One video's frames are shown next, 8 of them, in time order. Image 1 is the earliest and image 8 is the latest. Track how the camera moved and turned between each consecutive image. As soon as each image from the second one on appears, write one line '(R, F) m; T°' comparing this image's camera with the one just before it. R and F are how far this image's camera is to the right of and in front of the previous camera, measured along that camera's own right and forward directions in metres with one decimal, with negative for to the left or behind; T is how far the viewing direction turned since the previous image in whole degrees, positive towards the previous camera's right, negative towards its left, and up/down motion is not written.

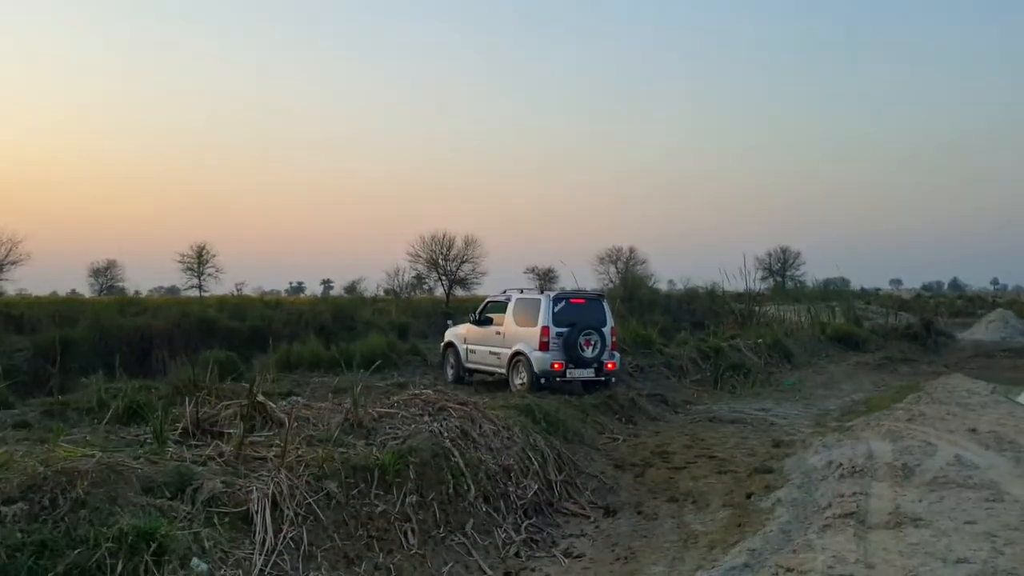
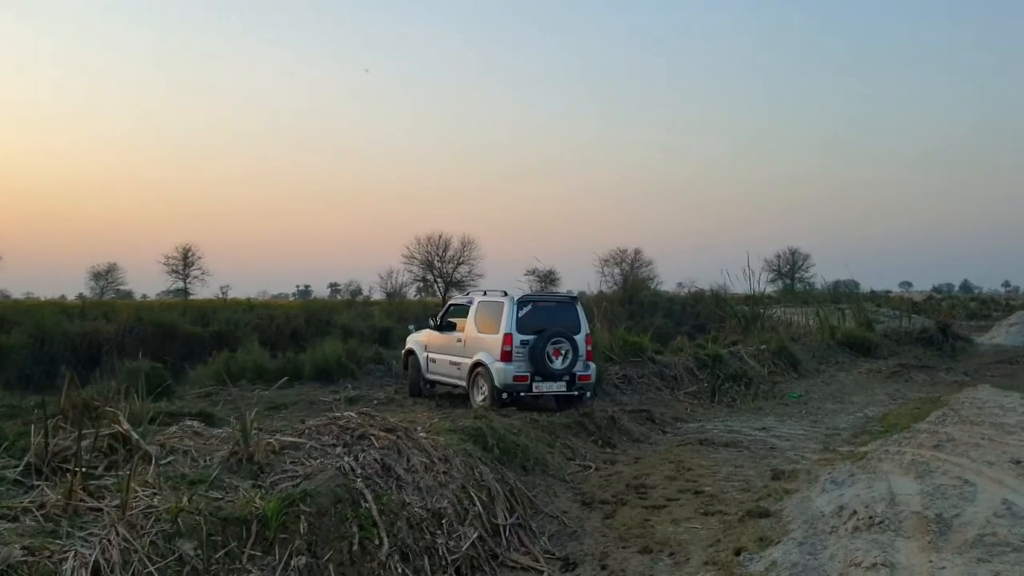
(+0.7, +1.8) m; -1°
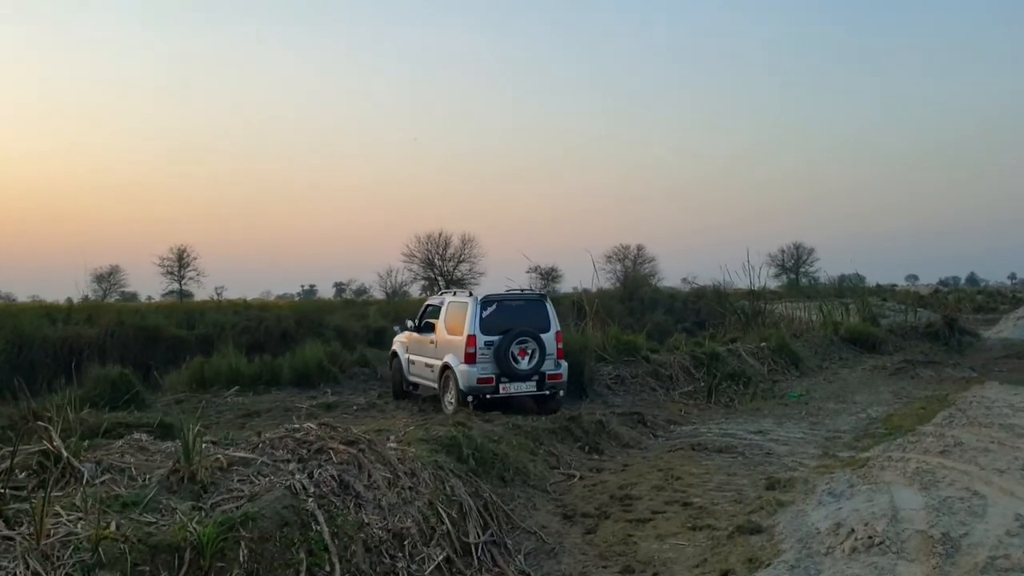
(+0.3, +0.6) m; 0°
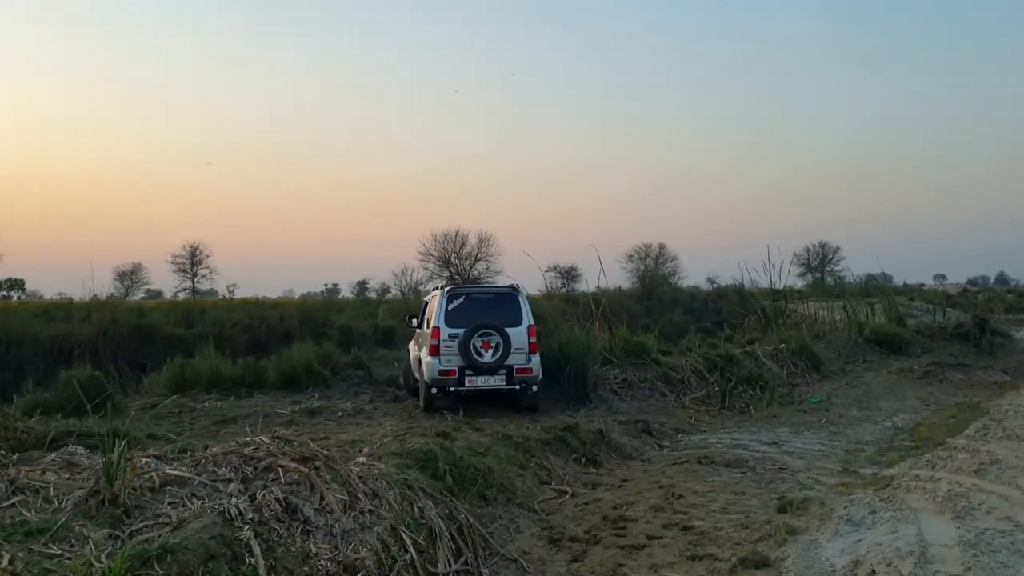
(+0.4, +0.9) m; -2°
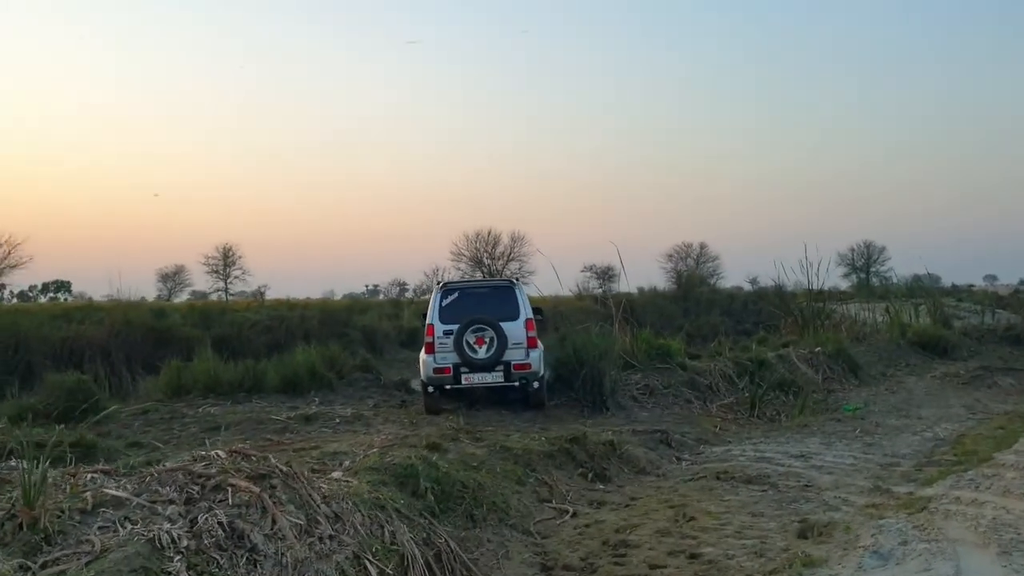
(+0.4, +0.8) m; -3°
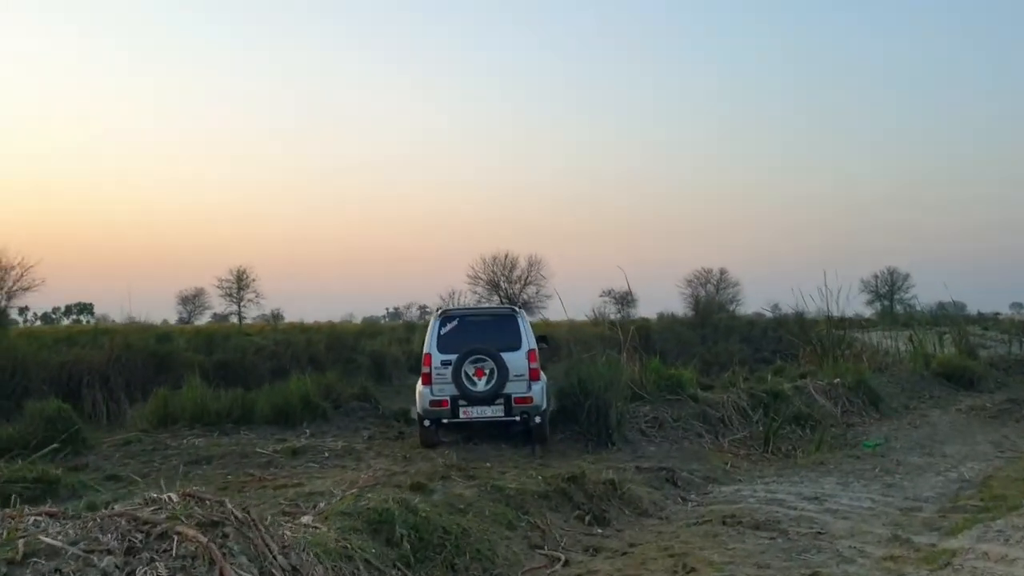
(+0.3, +0.5) m; -1°
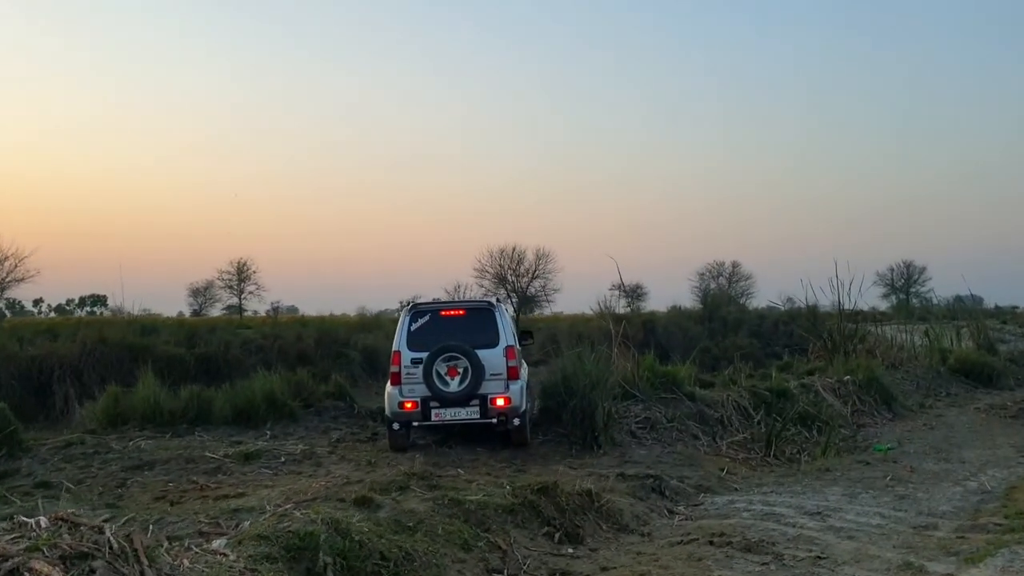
(+0.5, +1.0) m; -1°
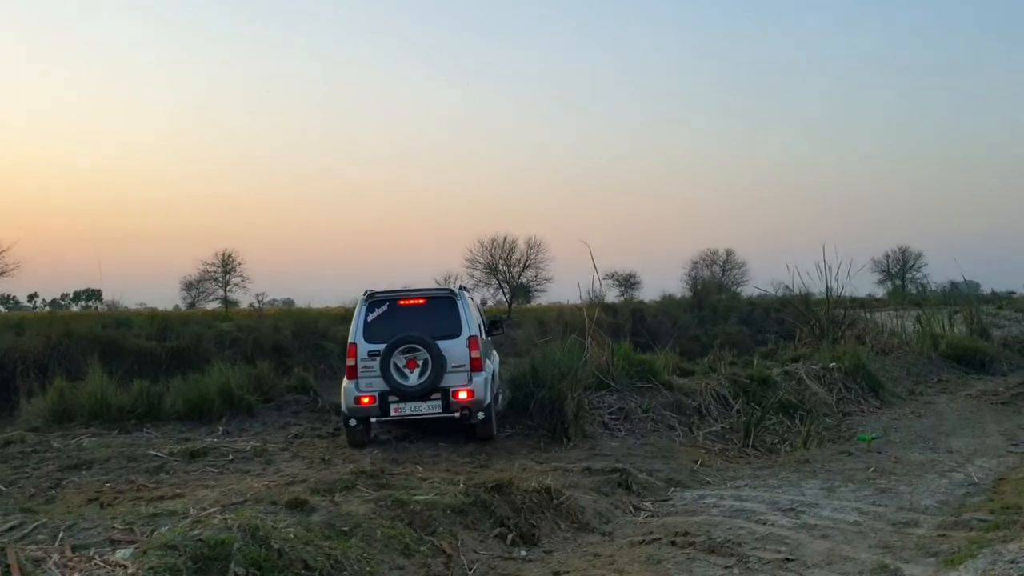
(+0.4, +0.5) m; 0°
